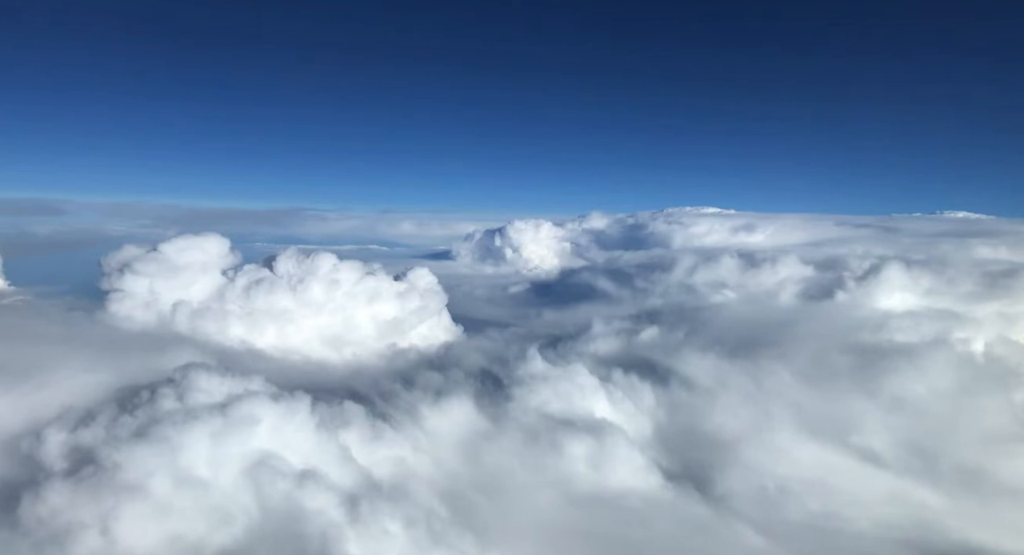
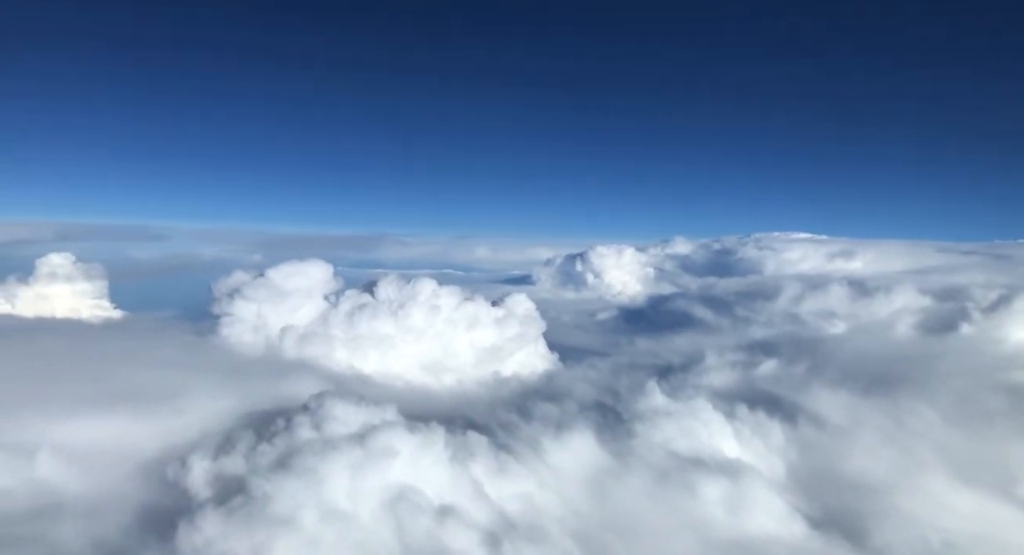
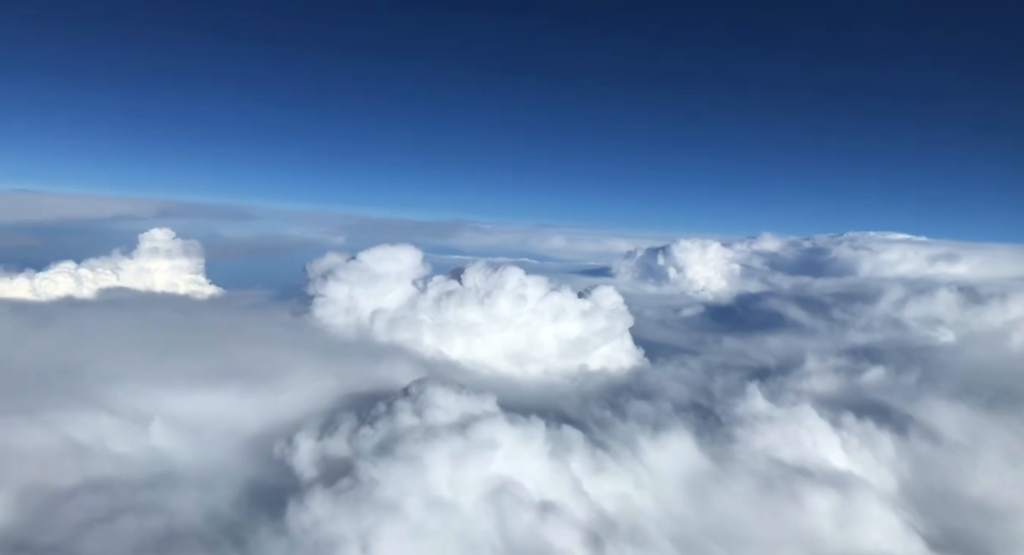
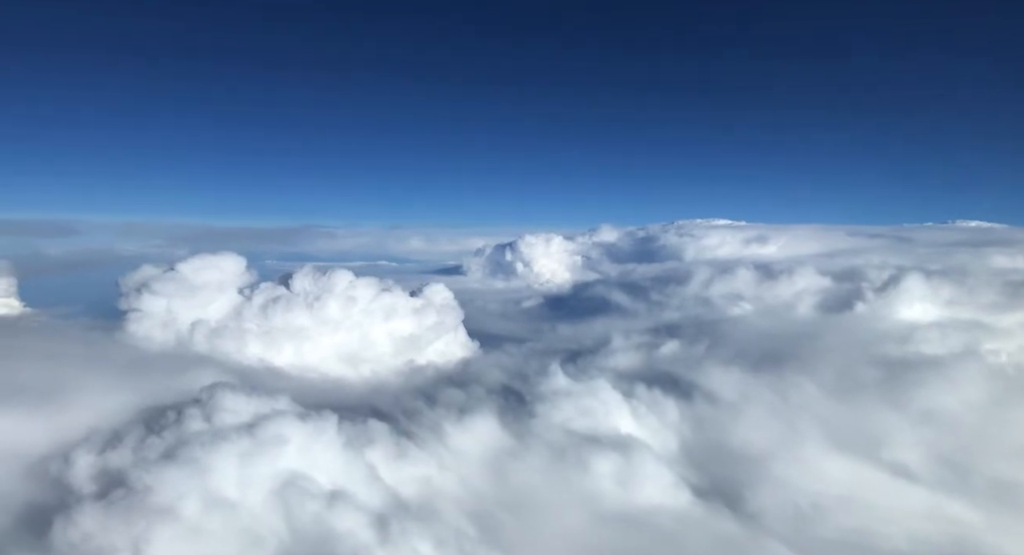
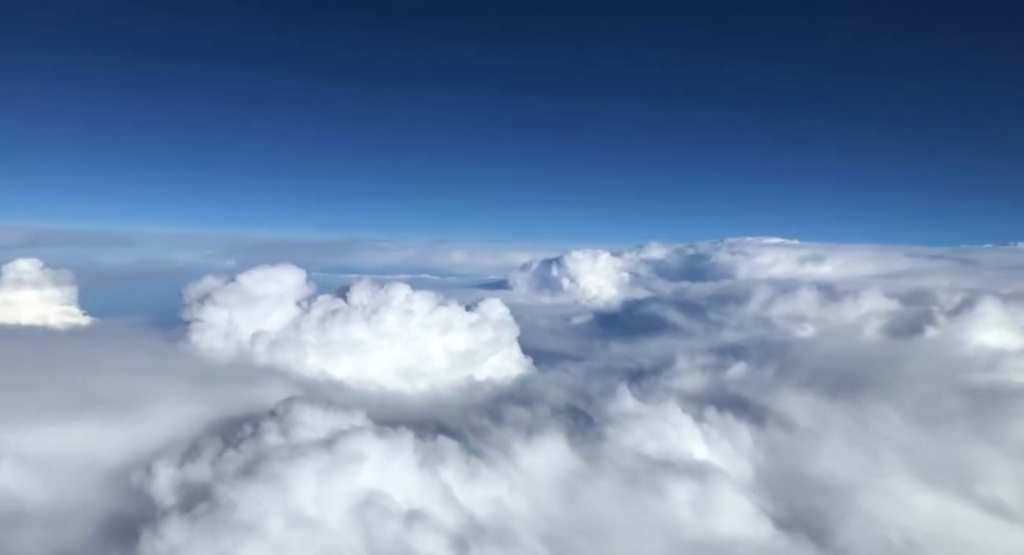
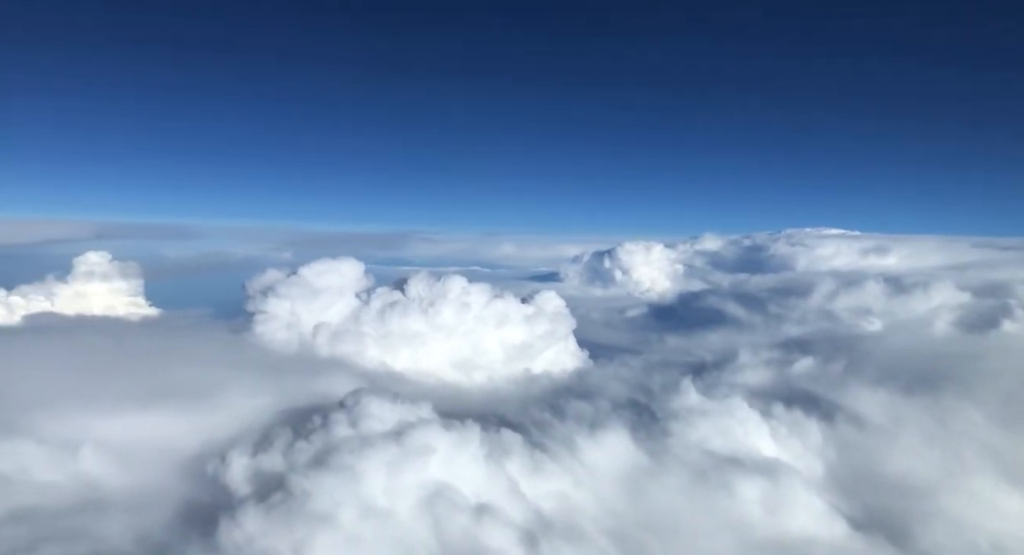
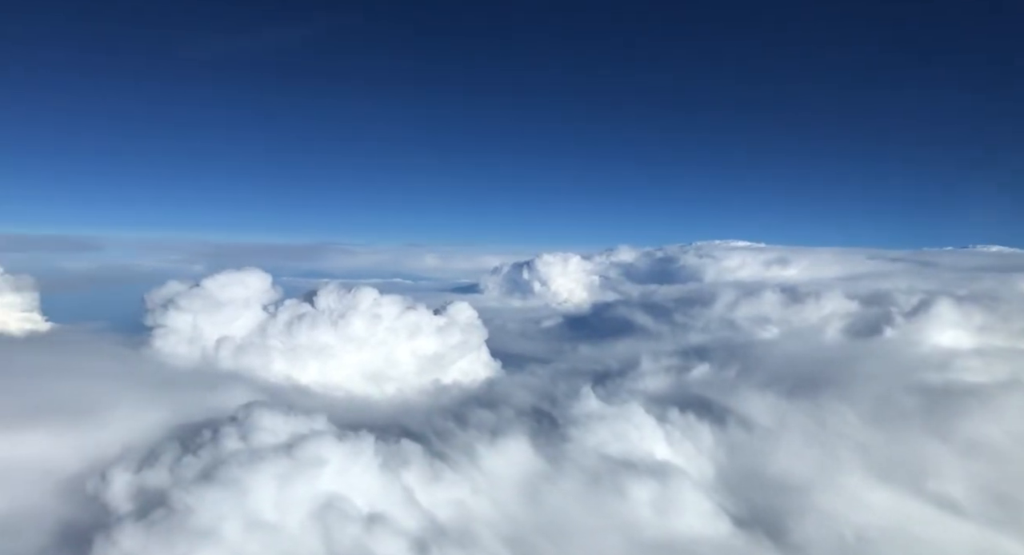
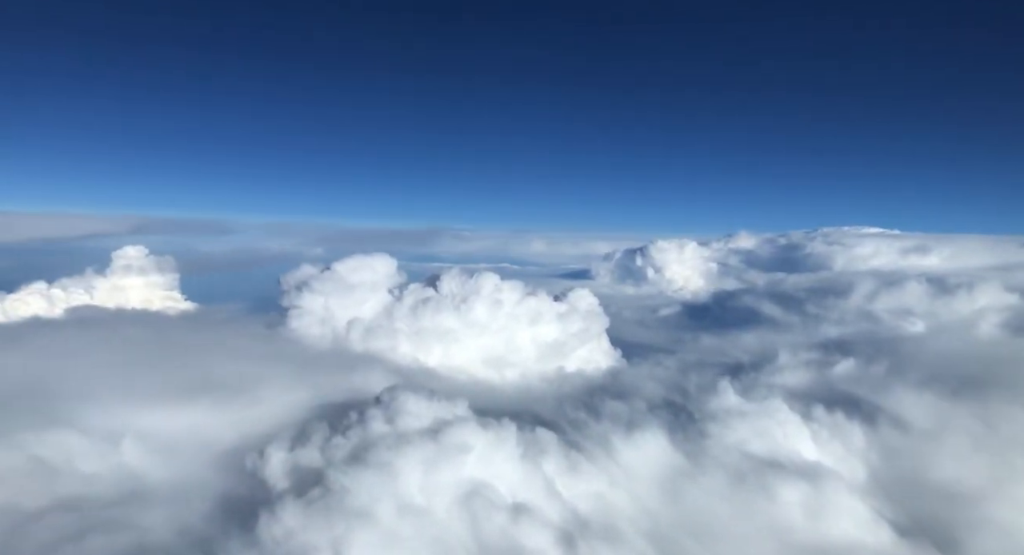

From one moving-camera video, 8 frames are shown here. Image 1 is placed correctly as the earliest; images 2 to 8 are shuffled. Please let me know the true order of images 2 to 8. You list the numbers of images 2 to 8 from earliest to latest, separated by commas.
4, 7, 5, 2, 6, 8, 3
